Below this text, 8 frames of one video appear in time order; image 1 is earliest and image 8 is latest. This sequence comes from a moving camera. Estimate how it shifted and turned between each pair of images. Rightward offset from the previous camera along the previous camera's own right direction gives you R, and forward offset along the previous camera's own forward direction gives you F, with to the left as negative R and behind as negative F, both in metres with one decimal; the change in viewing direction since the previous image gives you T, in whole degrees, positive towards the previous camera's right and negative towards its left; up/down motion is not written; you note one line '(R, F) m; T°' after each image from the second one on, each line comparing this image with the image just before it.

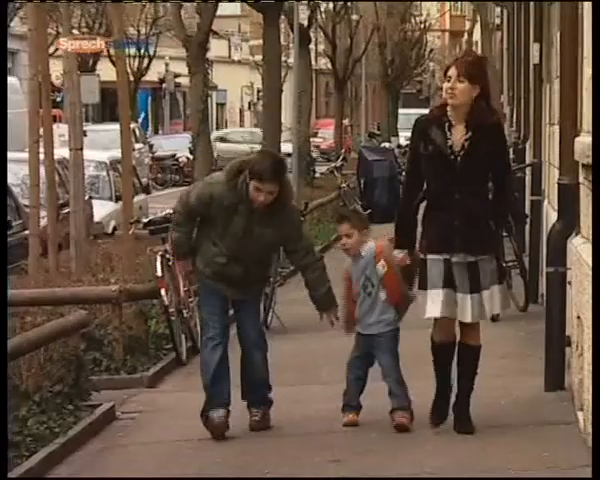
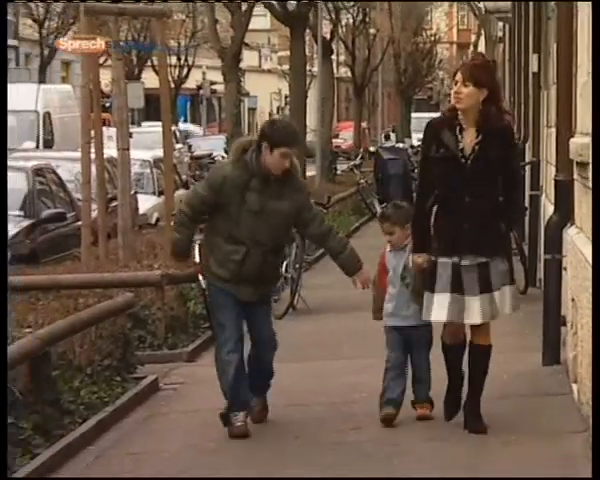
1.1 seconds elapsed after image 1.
(+0.1, -0.7) m; -2°
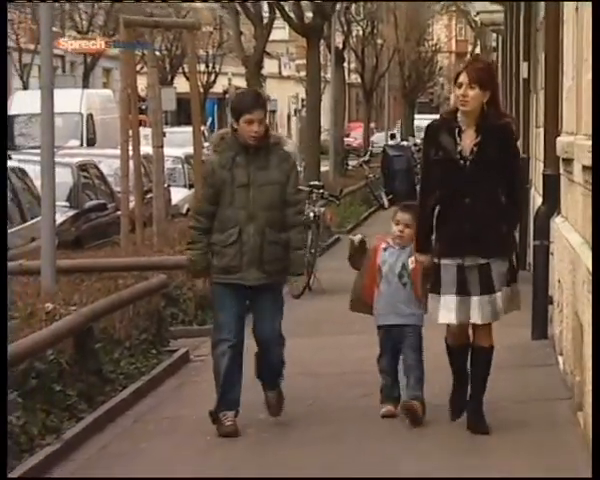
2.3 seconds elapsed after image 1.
(0.0, -0.9) m; -1°
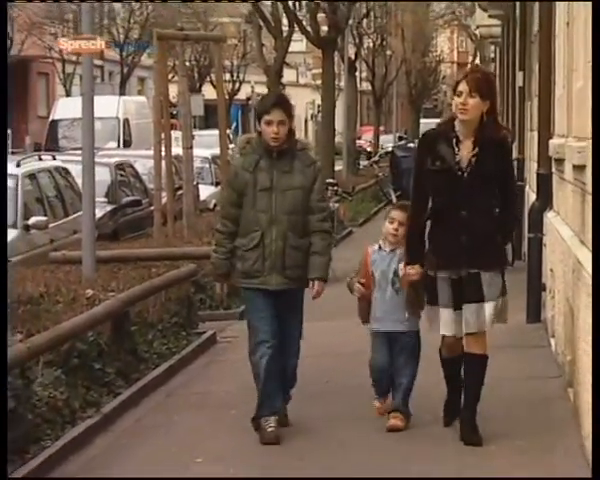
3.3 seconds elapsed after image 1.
(0.0, -0.8) m; -1°
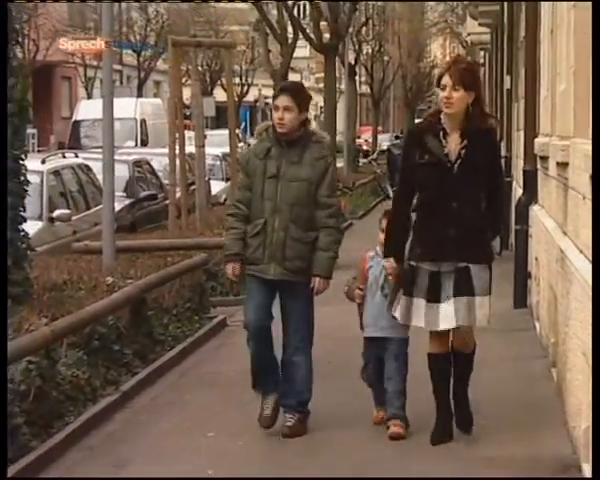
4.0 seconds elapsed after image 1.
(0.0, -0.7) m; 0°
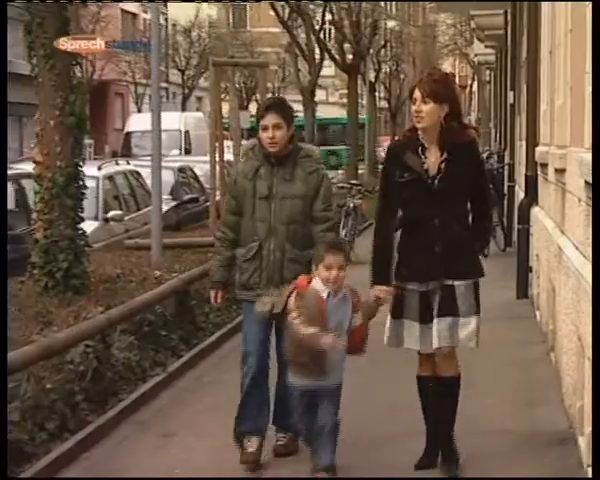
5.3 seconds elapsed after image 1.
(+0.1, -1.2) m; -2°
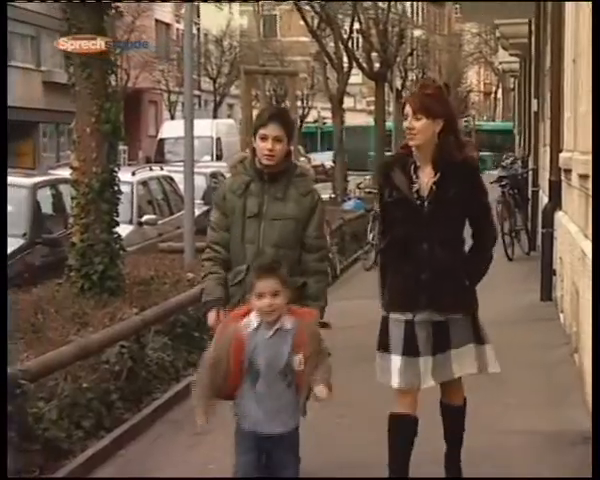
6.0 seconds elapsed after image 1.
(0.0, -0.3) m; -1°
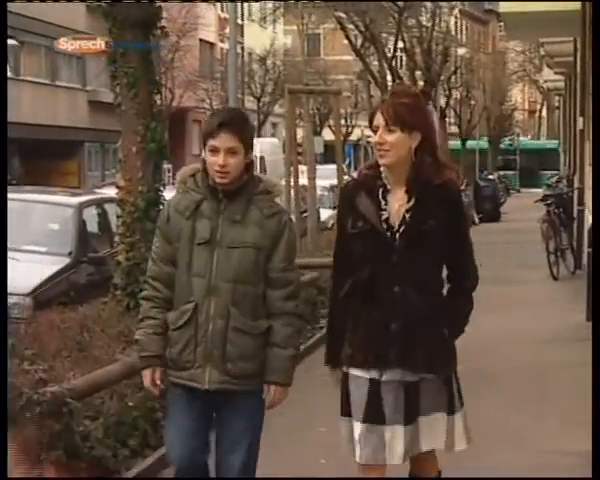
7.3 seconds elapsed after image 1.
(-0.1, 0.0) m; -2°
